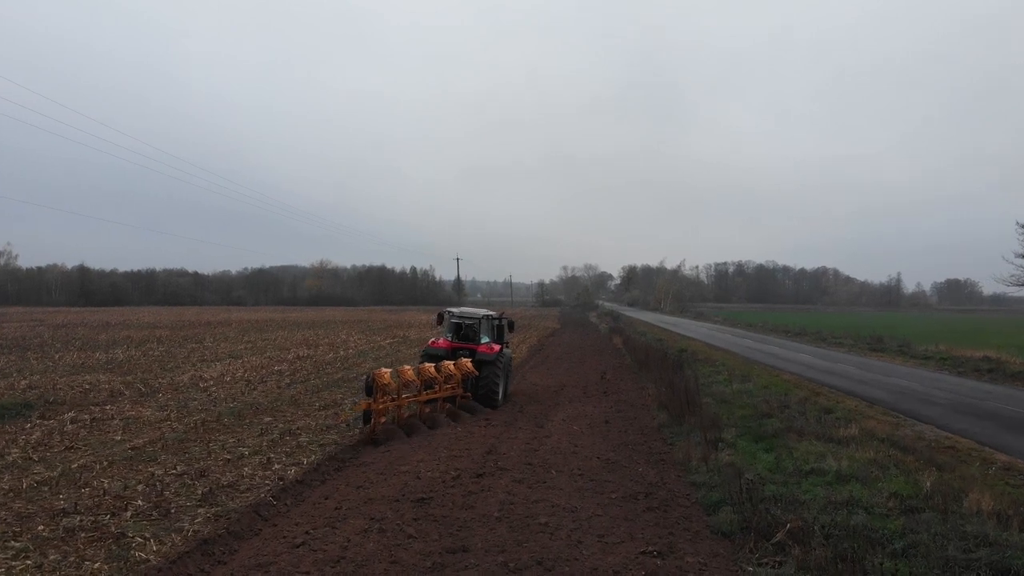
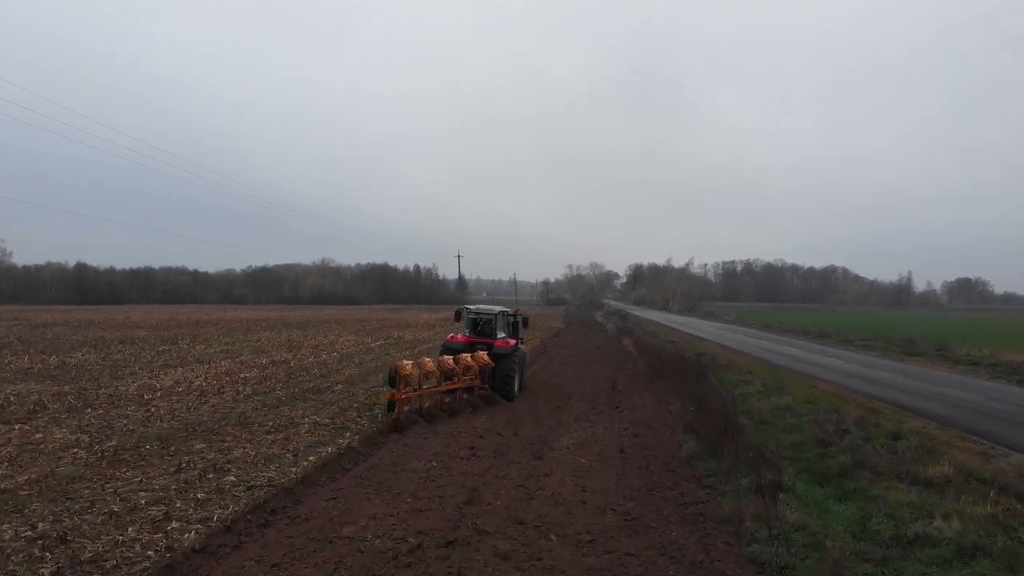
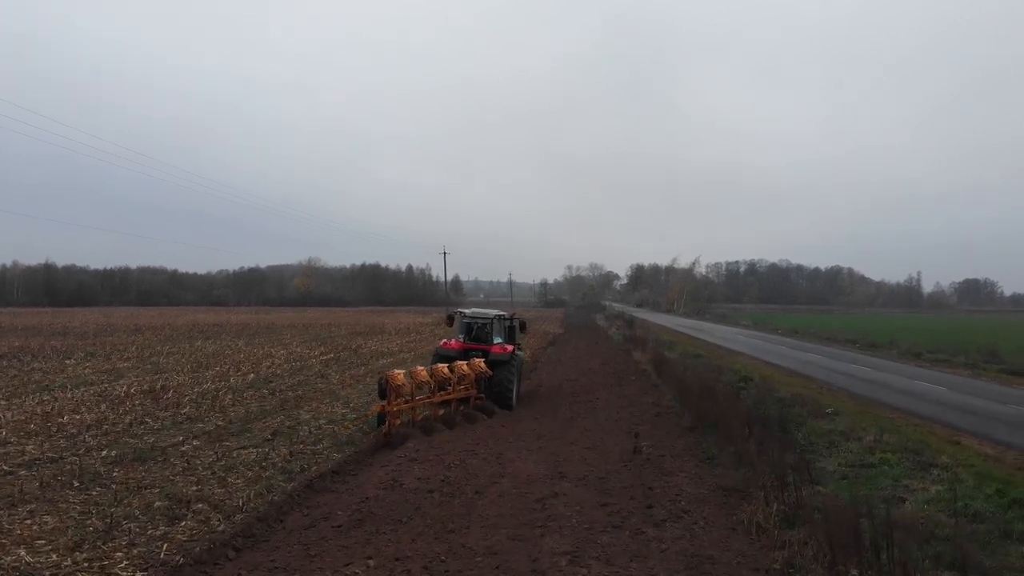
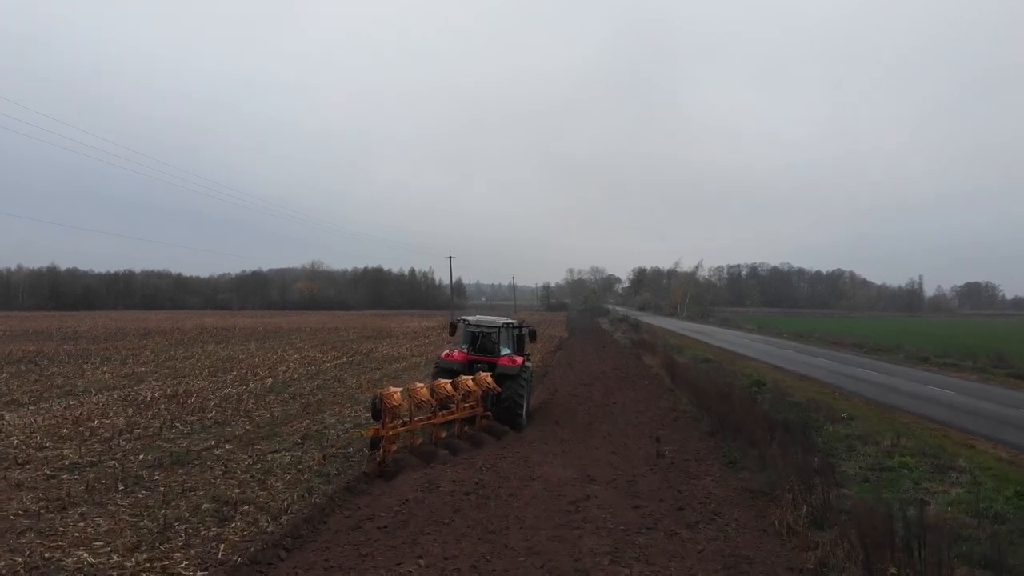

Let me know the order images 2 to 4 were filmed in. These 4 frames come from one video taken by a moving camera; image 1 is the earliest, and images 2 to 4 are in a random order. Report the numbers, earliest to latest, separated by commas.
2, 4, 3
